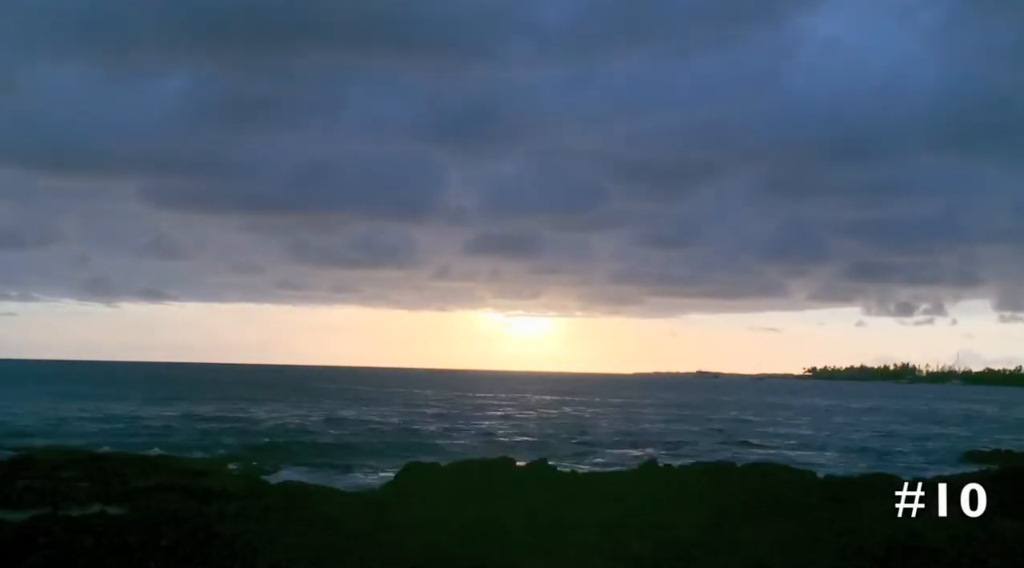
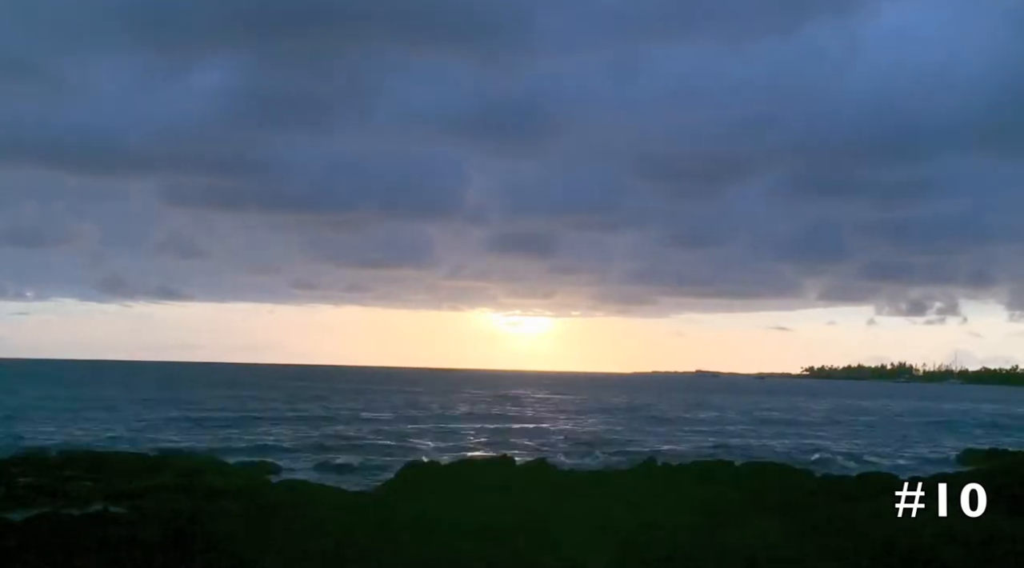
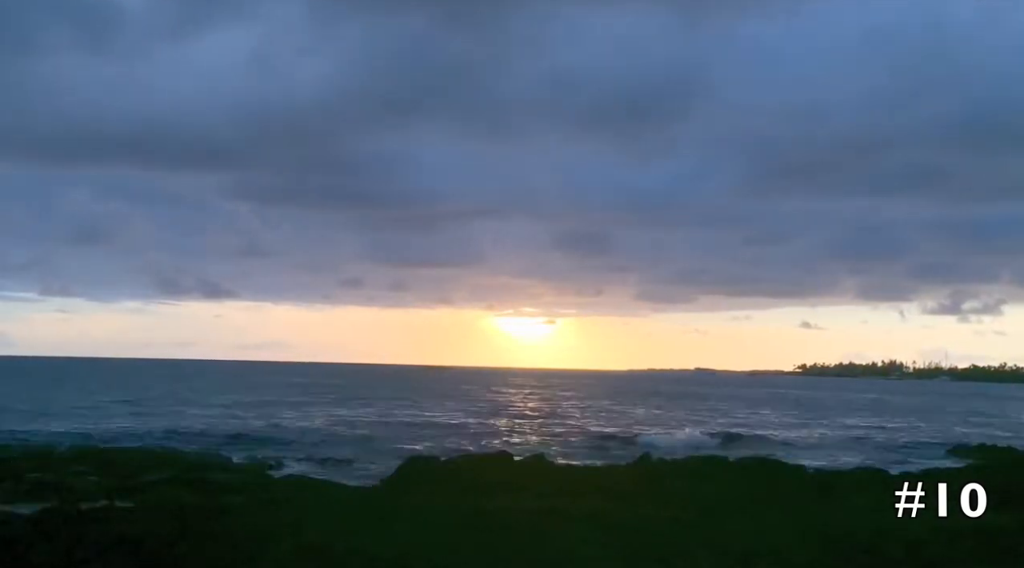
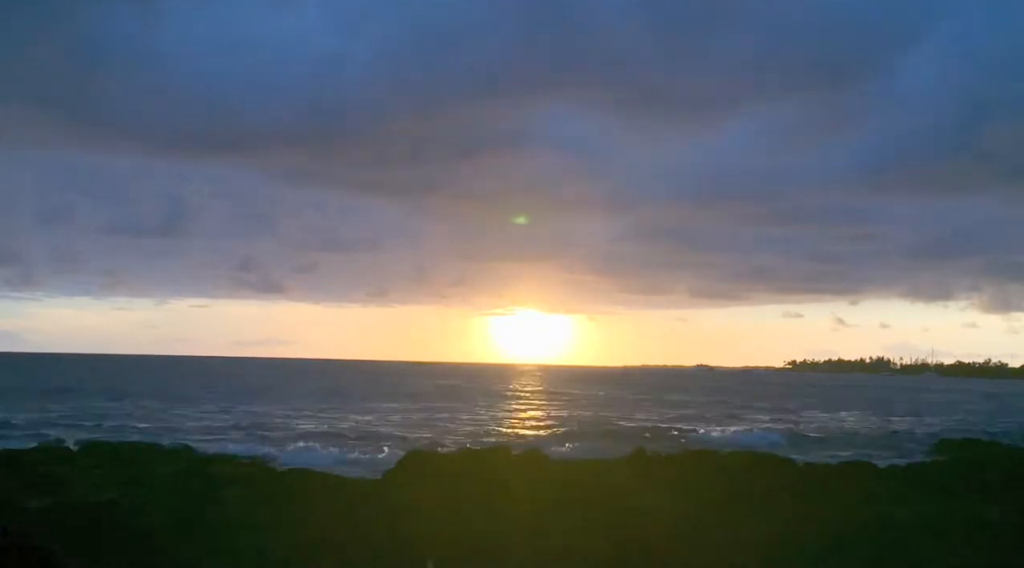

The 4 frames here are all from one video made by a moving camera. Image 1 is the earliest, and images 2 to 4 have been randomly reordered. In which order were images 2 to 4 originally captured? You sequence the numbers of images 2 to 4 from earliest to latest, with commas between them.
2, 3, 4
